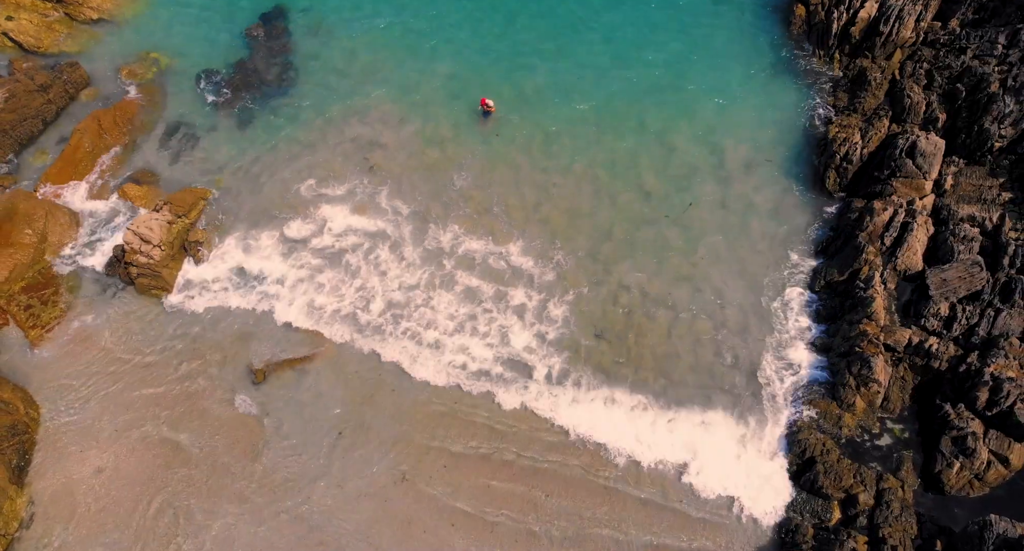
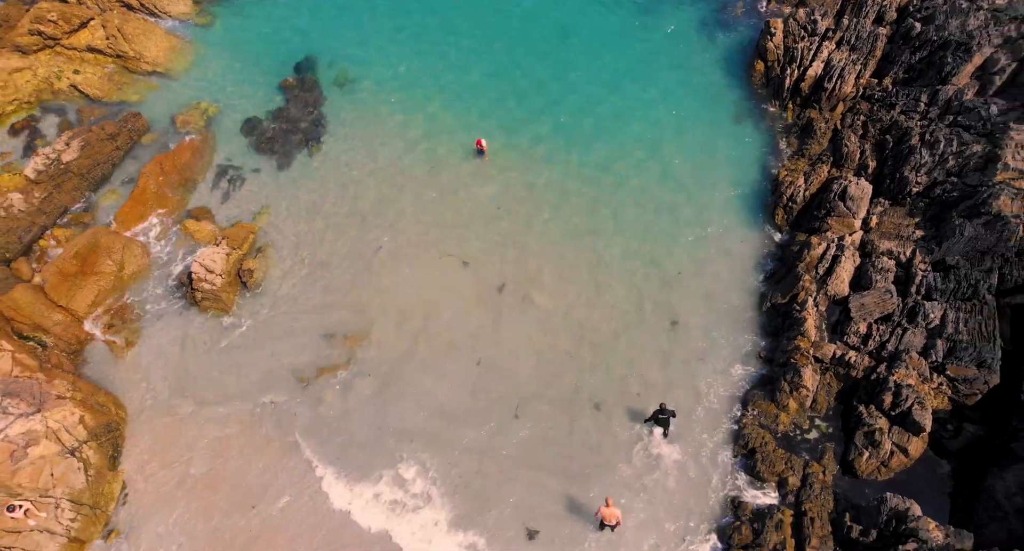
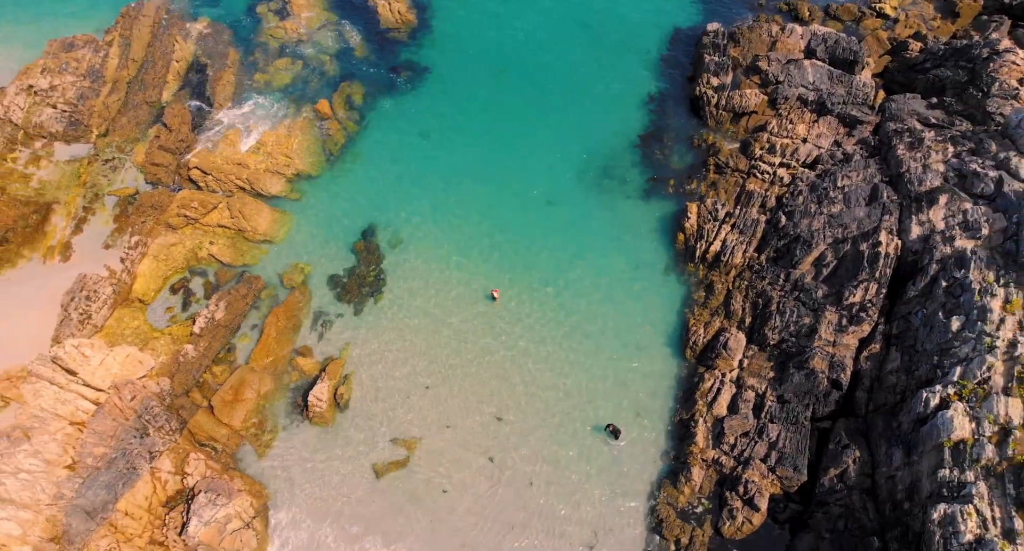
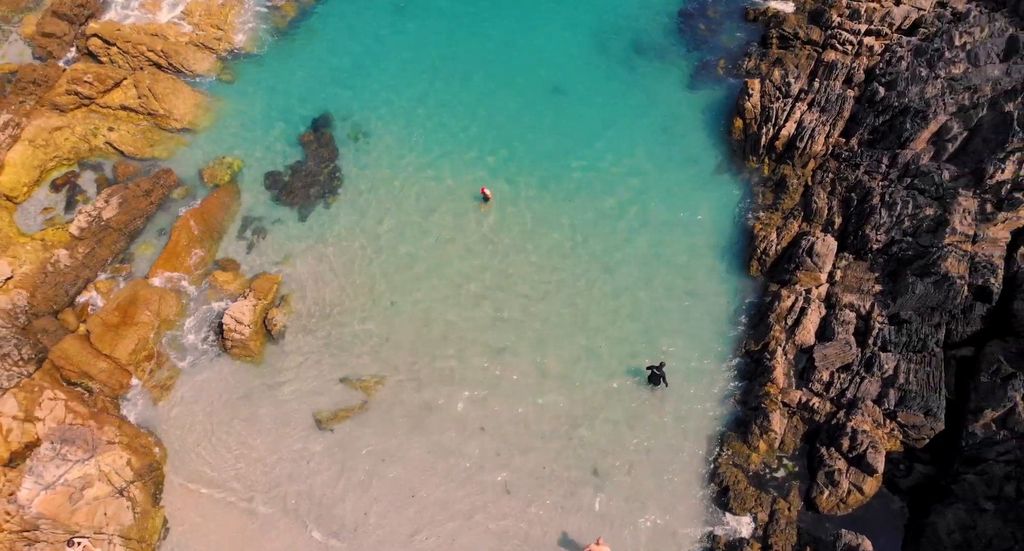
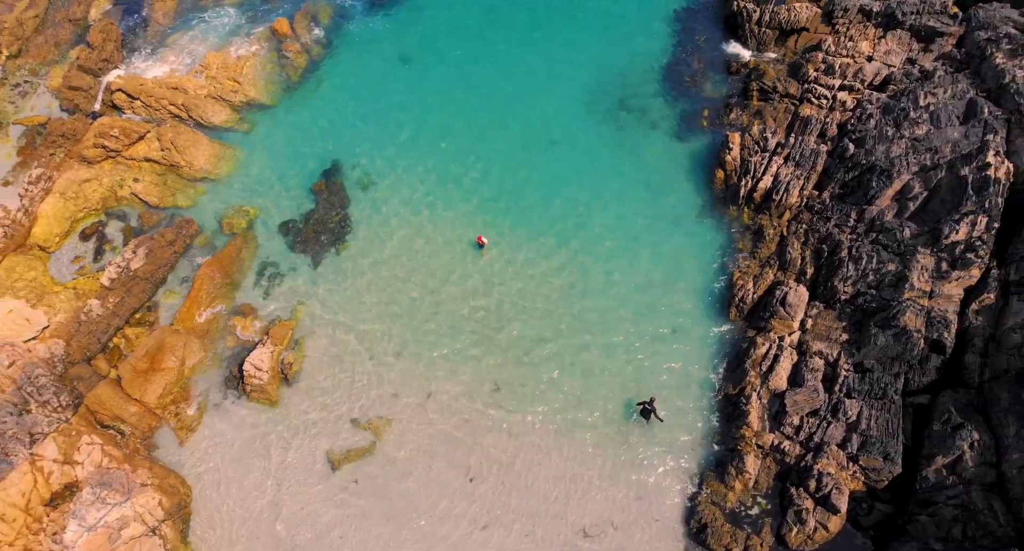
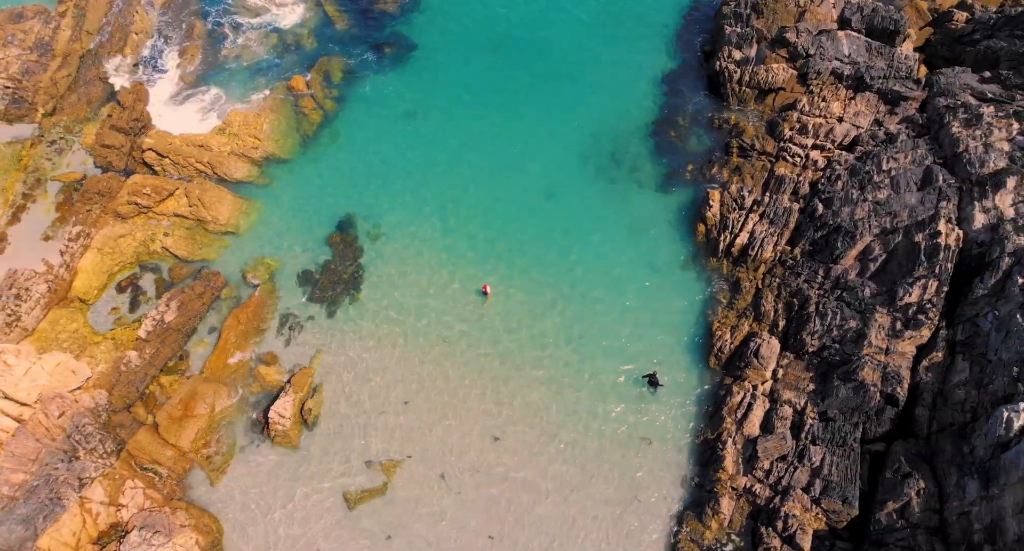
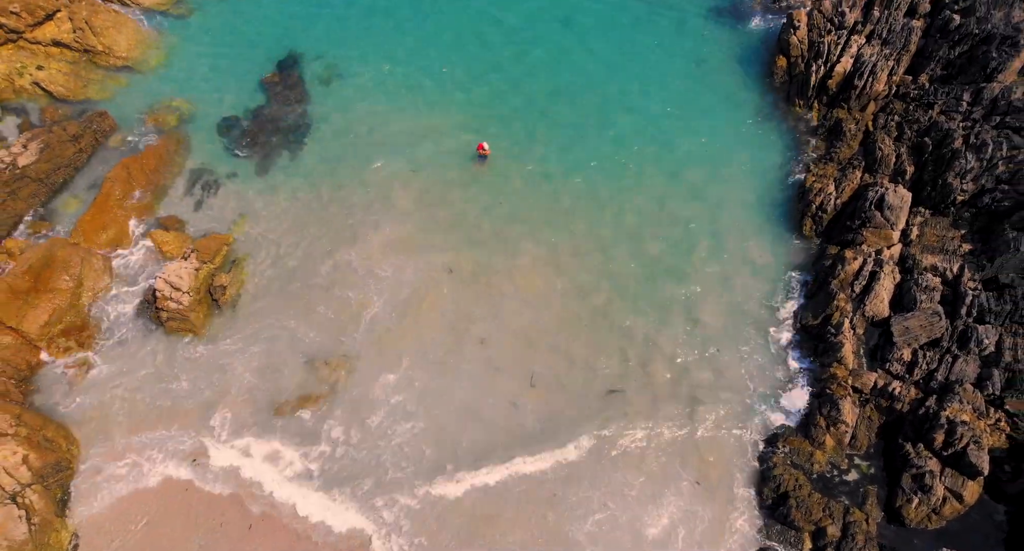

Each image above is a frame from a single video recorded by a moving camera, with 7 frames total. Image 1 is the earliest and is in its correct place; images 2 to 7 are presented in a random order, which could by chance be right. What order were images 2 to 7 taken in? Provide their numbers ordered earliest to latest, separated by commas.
7, 2, 4, 5, 6, 3
